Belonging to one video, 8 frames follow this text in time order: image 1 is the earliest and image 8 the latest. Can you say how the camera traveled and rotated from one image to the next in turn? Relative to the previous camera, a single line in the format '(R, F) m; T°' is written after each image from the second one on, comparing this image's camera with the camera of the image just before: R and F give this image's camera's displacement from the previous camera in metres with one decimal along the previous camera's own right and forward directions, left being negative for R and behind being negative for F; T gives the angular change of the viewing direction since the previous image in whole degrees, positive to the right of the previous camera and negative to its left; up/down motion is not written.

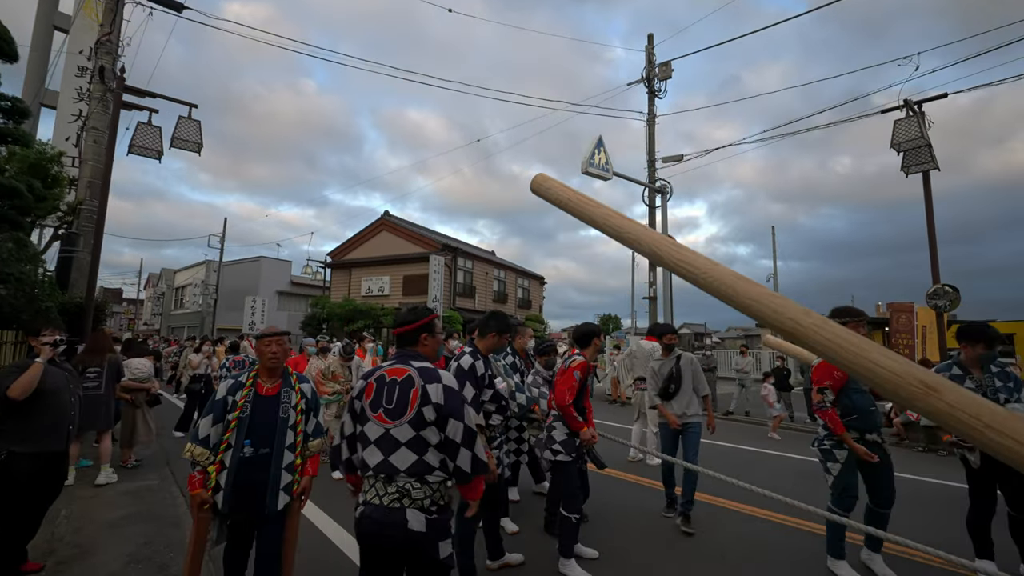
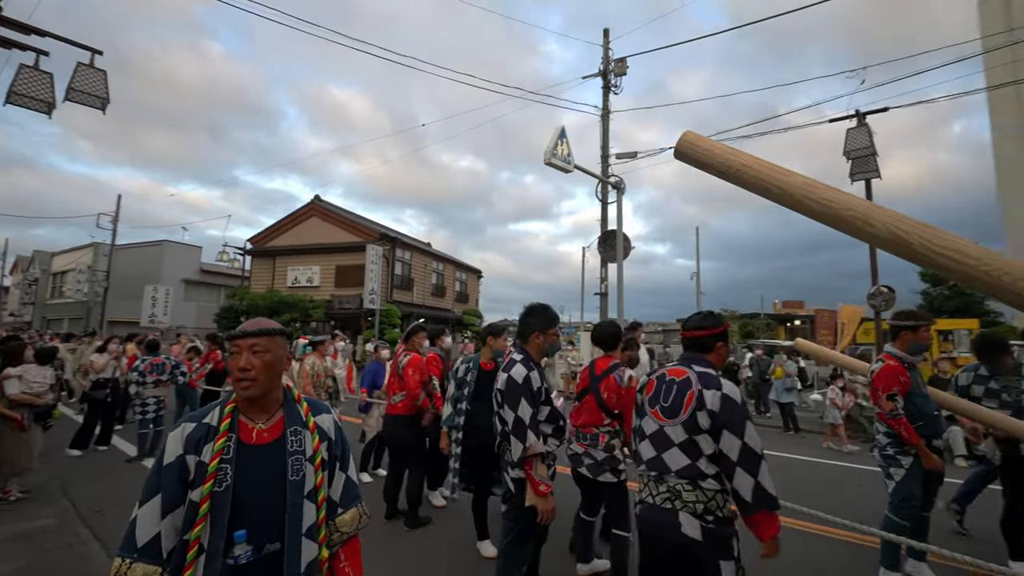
(-1.0, +0.8) m; +9°
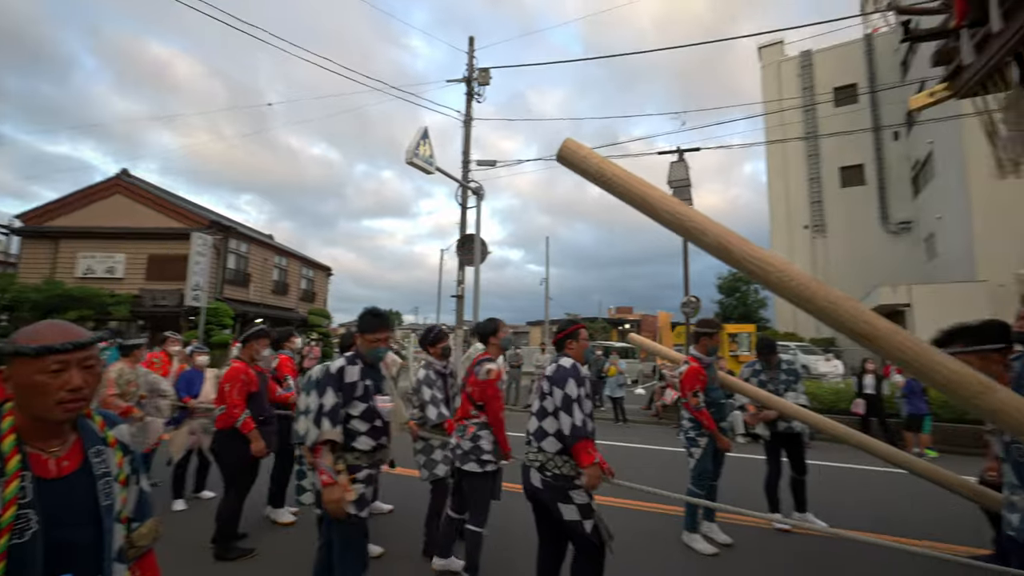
(-0.1, -0.1) m; +17°
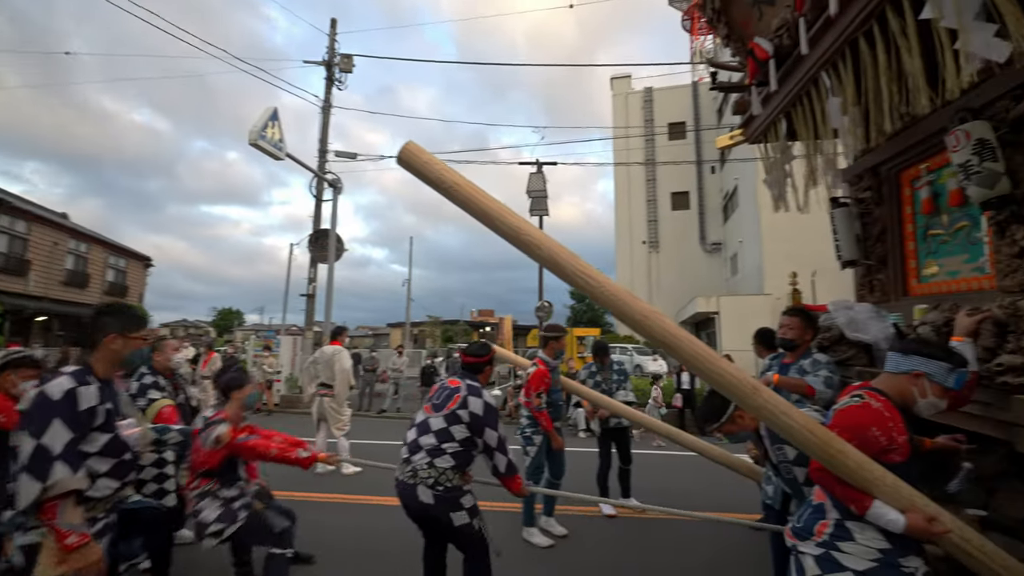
(+0.1, 0.0) m; +16°
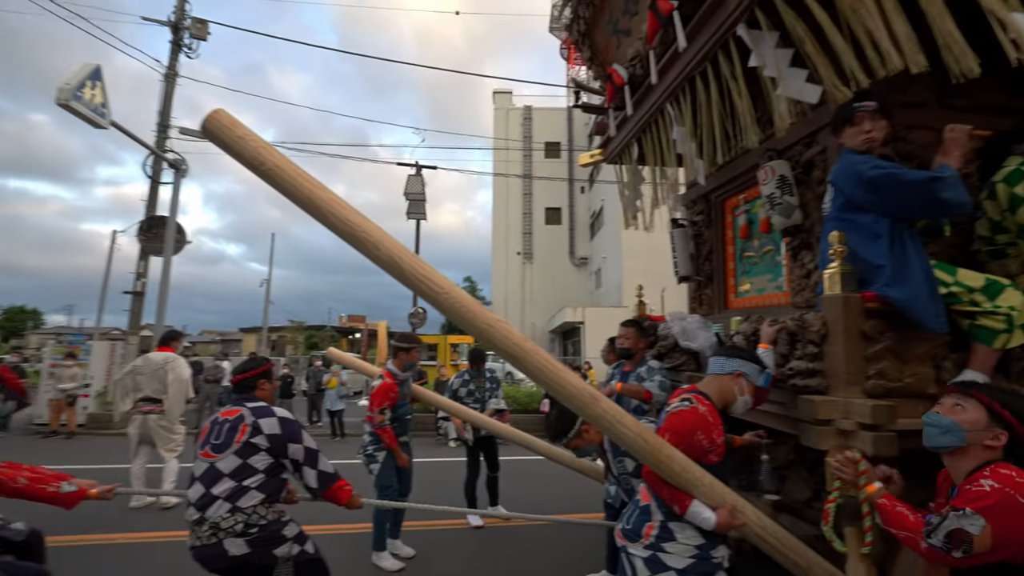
(+0.1, +0.1) m; +15°
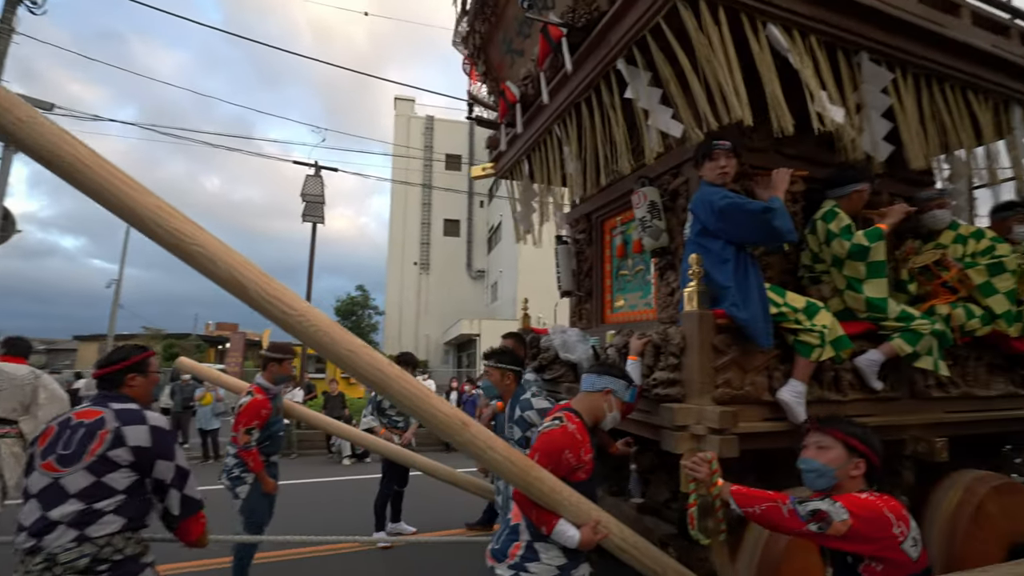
(+0.1, 0.0) m; +13°
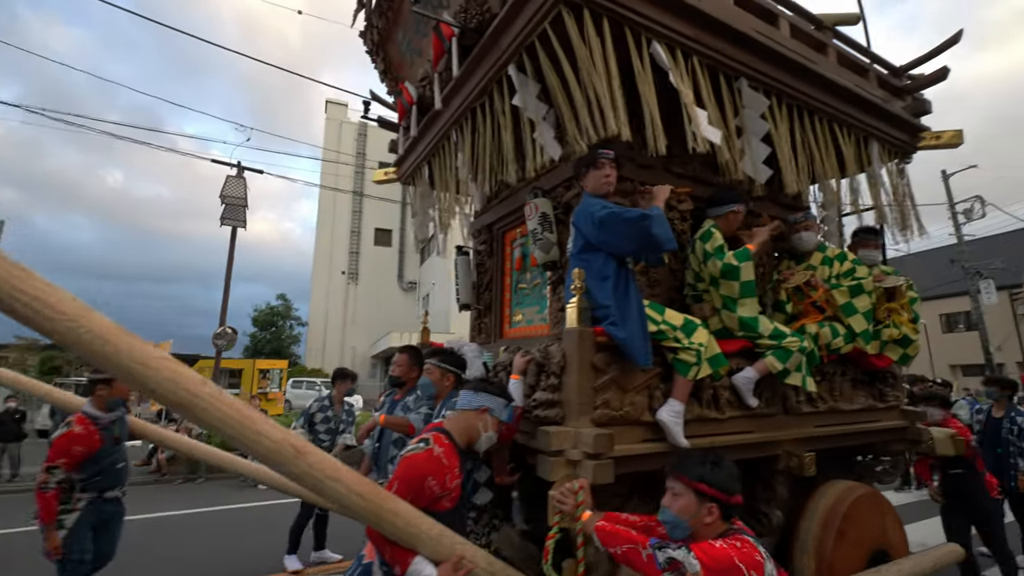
(+0.3, +0.2) m; +8°
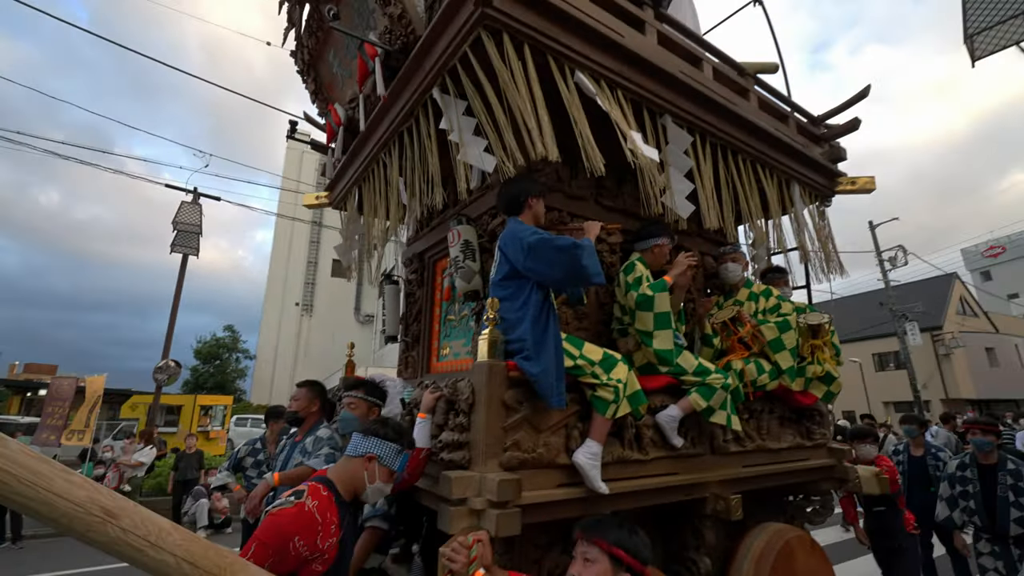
(+0.2, +0.1) m; +5°
